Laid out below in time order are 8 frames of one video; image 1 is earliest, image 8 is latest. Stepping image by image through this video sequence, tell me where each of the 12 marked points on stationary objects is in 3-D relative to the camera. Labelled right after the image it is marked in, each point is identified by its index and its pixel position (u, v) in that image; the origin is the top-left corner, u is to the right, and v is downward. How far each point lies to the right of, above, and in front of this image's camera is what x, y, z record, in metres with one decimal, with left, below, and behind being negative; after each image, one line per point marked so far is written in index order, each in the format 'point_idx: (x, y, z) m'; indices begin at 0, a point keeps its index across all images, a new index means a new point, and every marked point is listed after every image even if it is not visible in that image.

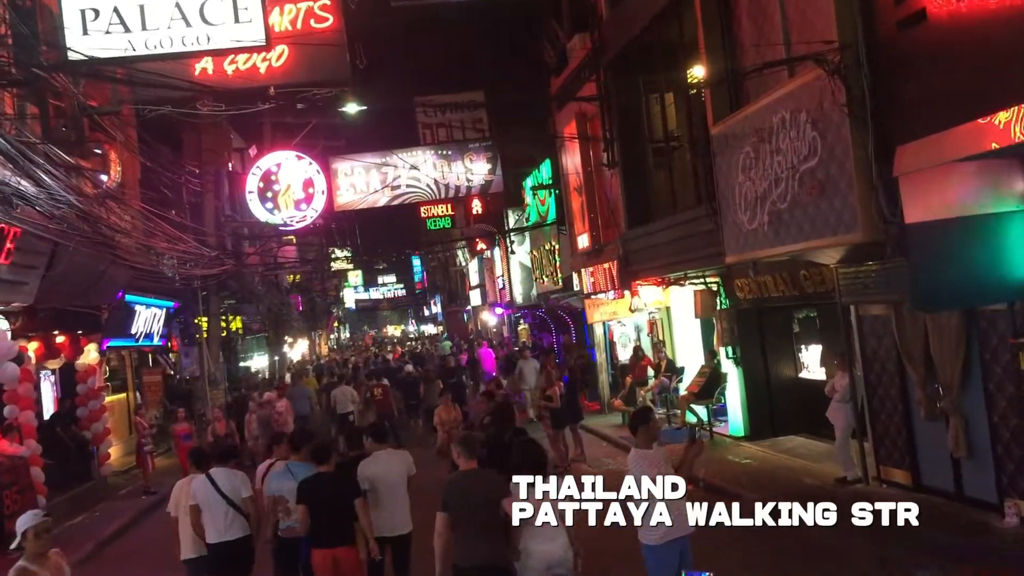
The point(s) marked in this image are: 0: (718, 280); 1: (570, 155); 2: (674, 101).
0: (+3.0, +0.1, +14.4) m
1: (+1.0, +2.2, +16.7) m
2: (+2.1, +2.4, +12.7) m
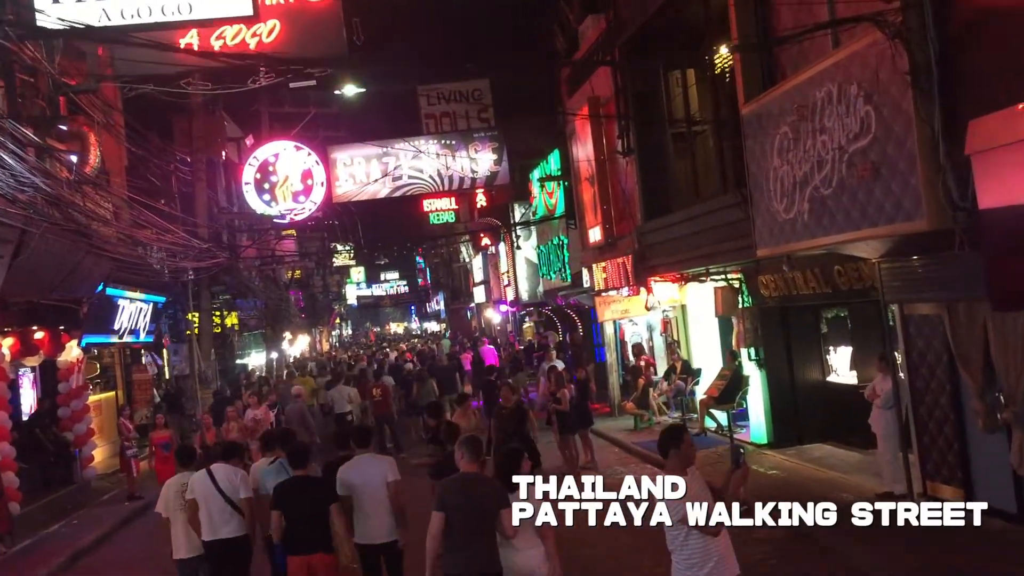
0: (+3.1, +0.2, +13.5) m
1: (+1.1, +2.2, +15.8) m
2: (+2.2, +2.4, +11.8) m
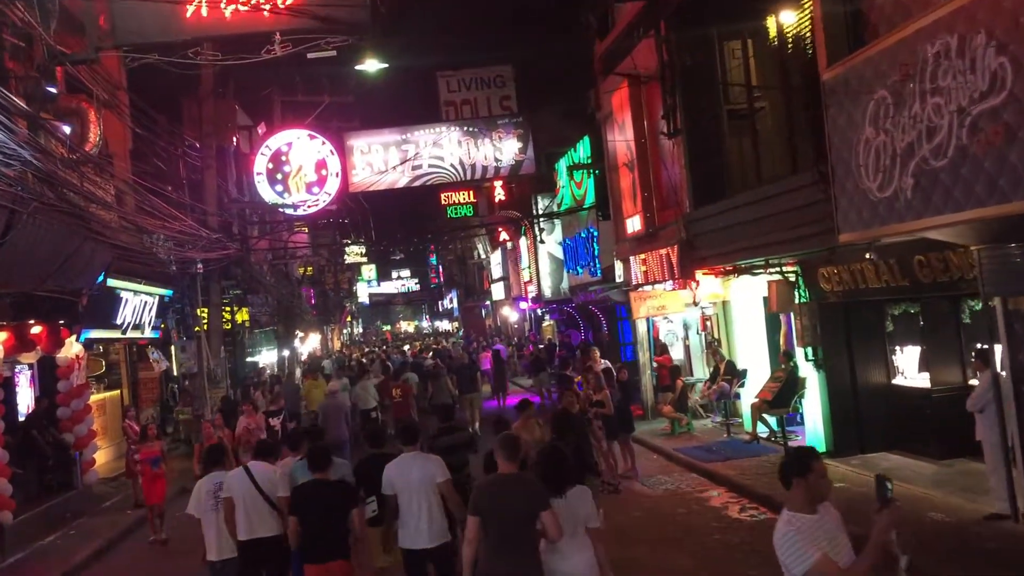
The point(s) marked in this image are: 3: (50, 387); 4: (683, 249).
0: (+3.5, +0.2, +12.3) m
1: (+1.6, +2.3, +14.7) m
2: (+2.6, +2.5, +10.6) m
3: (-7.0, -1.5, +15.0) m
4: (+2.1, +0.5, +12.3) m
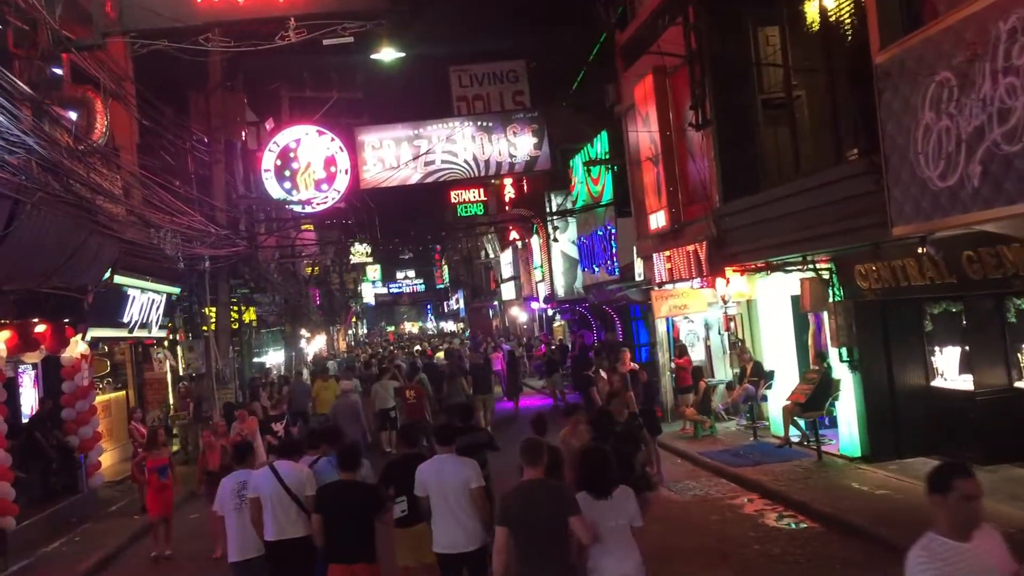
0: (+3.8, +0.3, +11.9) m
1: (+1.9, +2.4, +14.2) m
2: (+2.9, +2.6, +10.2) m
3: (-6.7, -1.5, +14.6) m
4: (+2.4, +0.5, +11.9) m
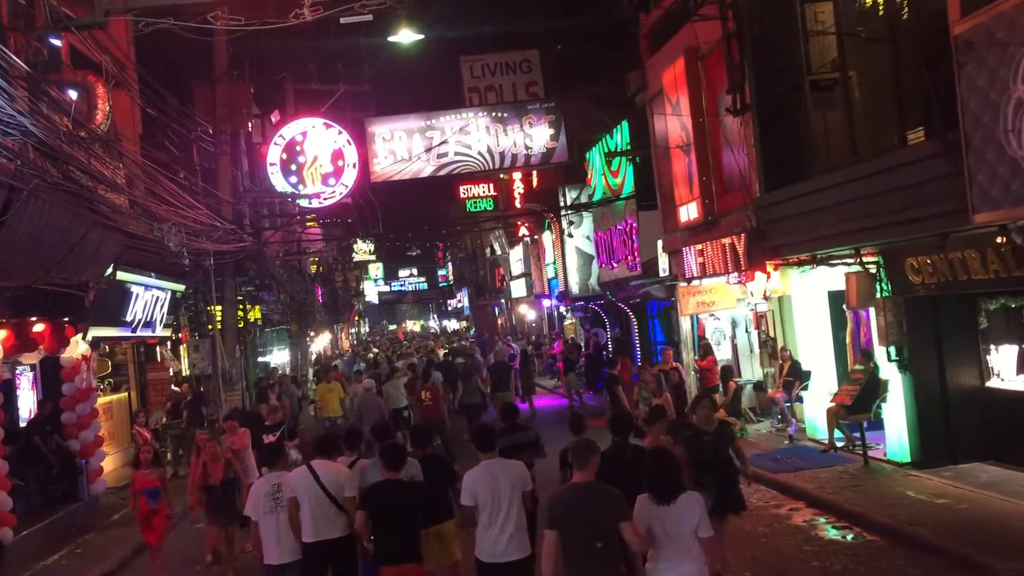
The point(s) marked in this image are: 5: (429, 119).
0: (+4.1, +0.3, +11.2) m
1: (+2.2, +2.4, +13.5) m
2: (+3.2, +2.6, +9.5) m
3: (-6.4, -1.4, +13.9) m
4: (+2.7, +0.6, +11.2) m
5: (-1.6, +3.2, +19.0) m
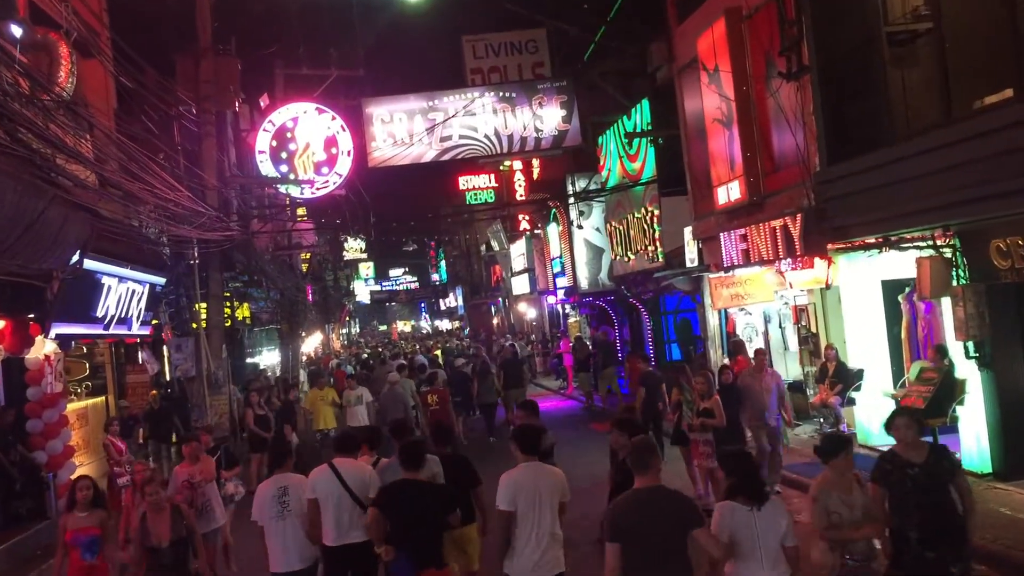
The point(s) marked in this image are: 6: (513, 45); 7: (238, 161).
0: (+4.4, +0.4, +9.8) m
1: (+2.4, +2.5, +12.1) m
2: (+3.4, +2.7, +8.1) m
3: (-6.2, -1.3, +12.4) m
4: (+3.0, +0.7, +9.8) m
5: (-1.4, +3.3, +17.6) m
6: (0.0, +4.9, +19.8) m
7: (-5.5, +2.5, +19.7) m
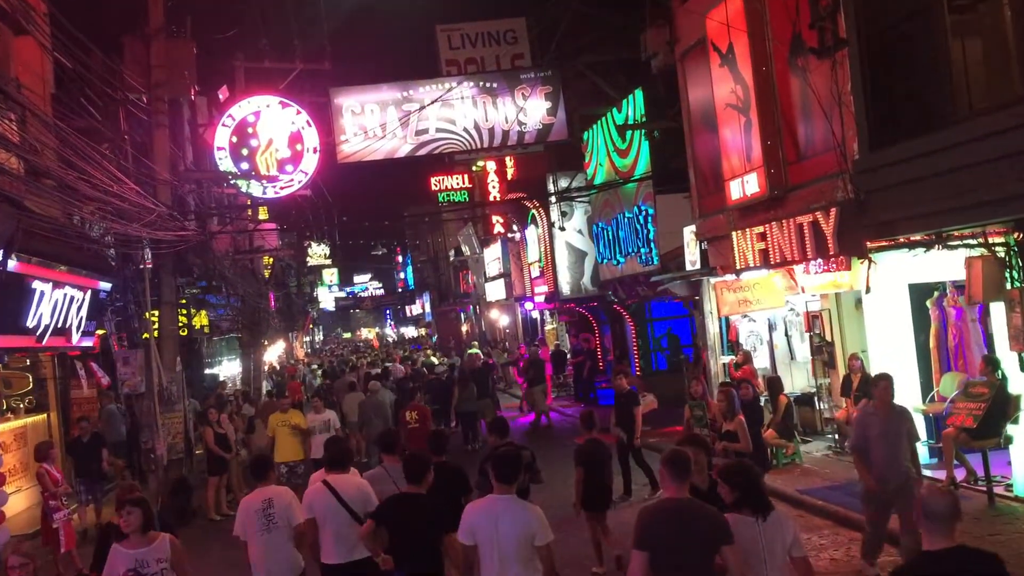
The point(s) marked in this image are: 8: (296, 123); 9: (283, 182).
0: (+4.3, +0.4, +8.7) m
1: (+2.3, +2.5, +11.0) m
2: (+3.5, +2.7, +7.0) m
3: (-6.3, -1.4, +10.9) m
4: (+2.9, +0.7, +8.6) m
5: (-1.7, +3.2, +16.3) m
6: (-0.4, +4.8, +18.6) m
7: (-5.9, +2.4, +18.3) m
8: (-3.0, +2.3, +13.8) m
9: (-3.0, +1.6, +13.4) m
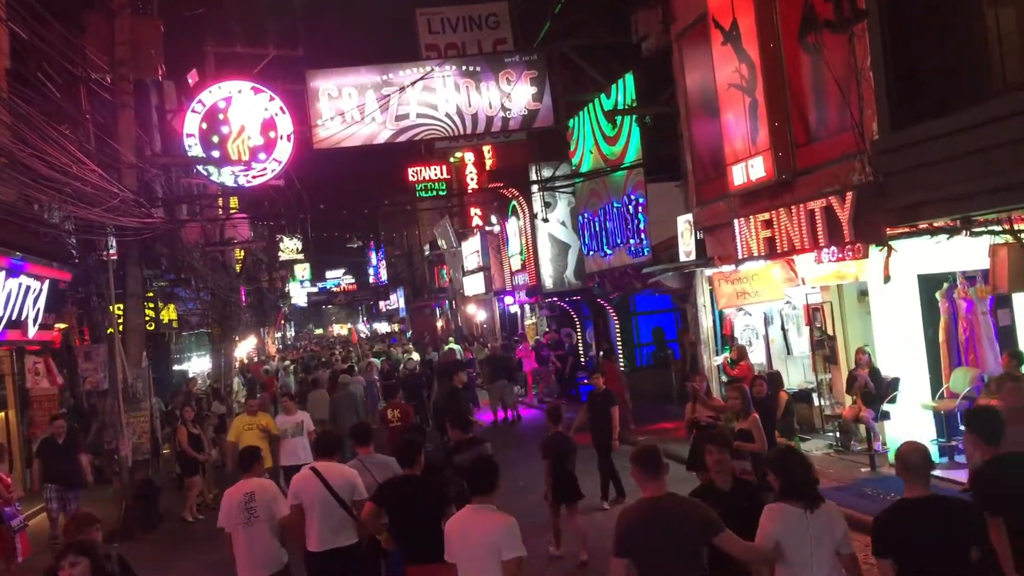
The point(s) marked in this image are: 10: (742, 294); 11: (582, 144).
0: (+4.3, +0.5, +8.2) m
1: (+2.2, +2.6, +10.4) m
2: (+3.5, +2.8, +6.4) m
3: (-6.4, -1.3, +10.1) m
4: (+2.9, +0.8, +8.1) m
5: (-2.0, +3.4, +15.6) m
6: (-0.7, +4.9, +17.9) m
7: (-6.2, +2.5, +17.4) m
8: (-3.2, +2.4, +13.1) m
9: (-3.2, +1.7, +12.7) m
10: (+2.8, -0.1, +11.7) m
11: (+1.2, +2.4, +16.8) m
